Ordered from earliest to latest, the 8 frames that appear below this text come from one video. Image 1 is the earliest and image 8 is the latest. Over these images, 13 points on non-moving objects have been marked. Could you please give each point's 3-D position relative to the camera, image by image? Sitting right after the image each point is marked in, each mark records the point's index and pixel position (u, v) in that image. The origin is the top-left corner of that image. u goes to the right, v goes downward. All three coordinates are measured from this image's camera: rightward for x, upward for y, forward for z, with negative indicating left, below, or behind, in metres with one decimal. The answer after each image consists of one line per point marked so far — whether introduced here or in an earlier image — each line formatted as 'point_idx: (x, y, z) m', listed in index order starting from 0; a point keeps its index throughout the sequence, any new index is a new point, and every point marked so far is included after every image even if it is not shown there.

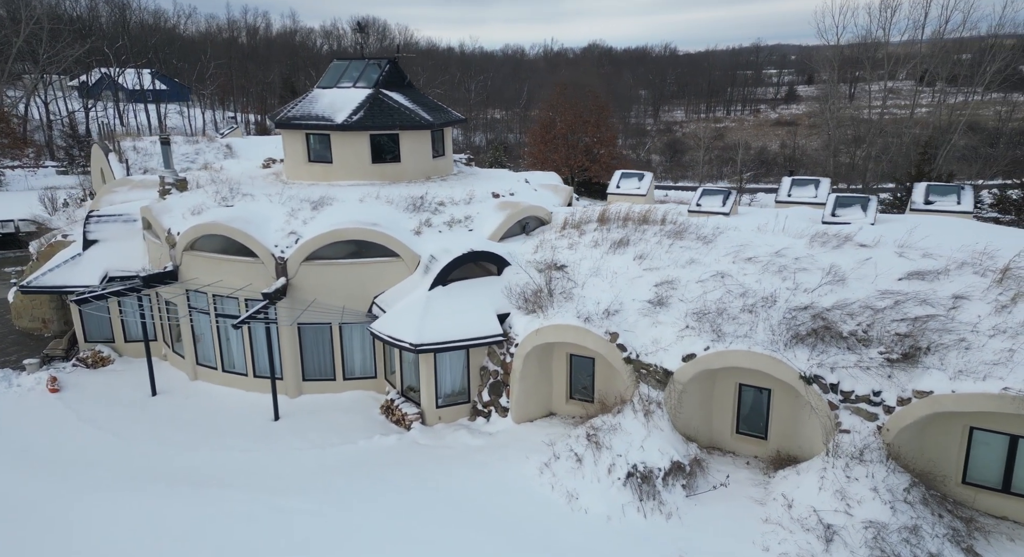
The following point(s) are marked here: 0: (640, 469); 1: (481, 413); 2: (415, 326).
0: (+2.9, -4.3, +15.6) m
1: (-0.9, -3.8, +19.9) m
2: (-2.6, -1.3, +19.1) m
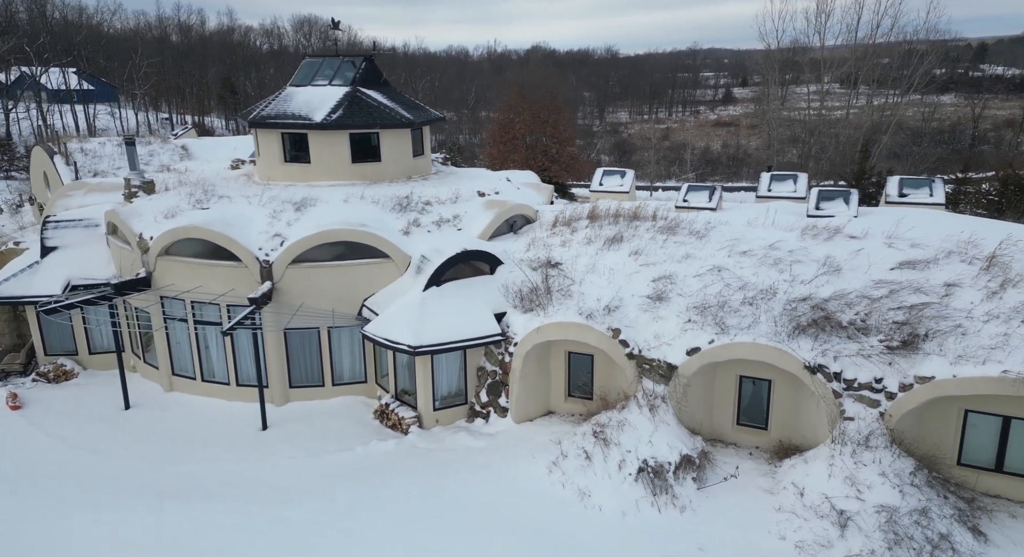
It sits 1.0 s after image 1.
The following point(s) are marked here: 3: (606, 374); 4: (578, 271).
0: (+3.1, -4.1, +15.6) m
1: (-0.9, -3.8, +19.6) m
2: (-2.7, -1.3, +18.7) m
3: (+2.6, -2.6, +19.0) m
4: (+1.9, +0.2, +19.9) m
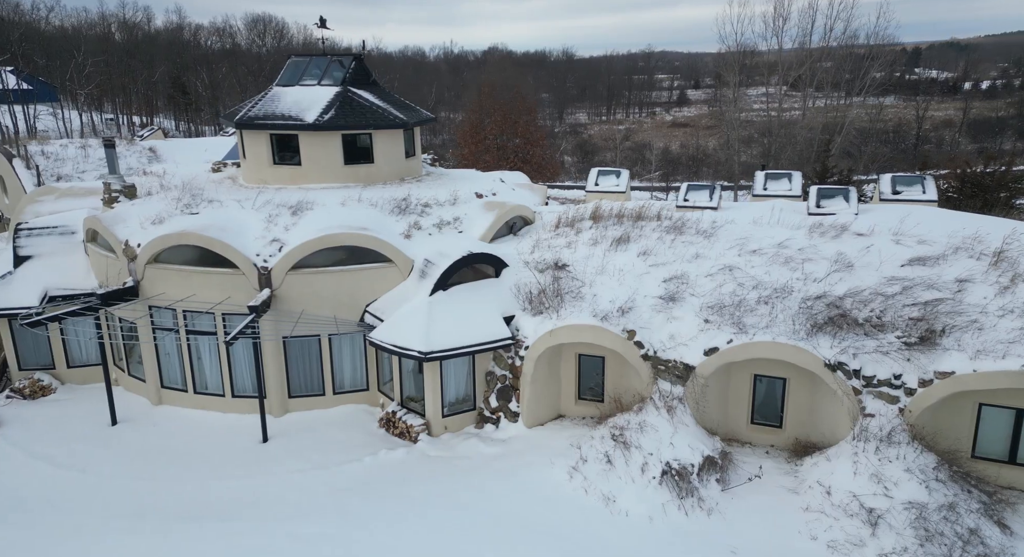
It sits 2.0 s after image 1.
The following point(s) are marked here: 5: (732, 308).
0: (+3.6, -4.2, +15.4) m
1: (-0.6, -3.9, +19.3) m
2: (-2.4, -1.4, +18.2) m
3: (+2.8, -2.6, +18.8) m
4: (+2.1, +0.2, +19.7) m
5: (+5.5, -0.7, +17.2) m
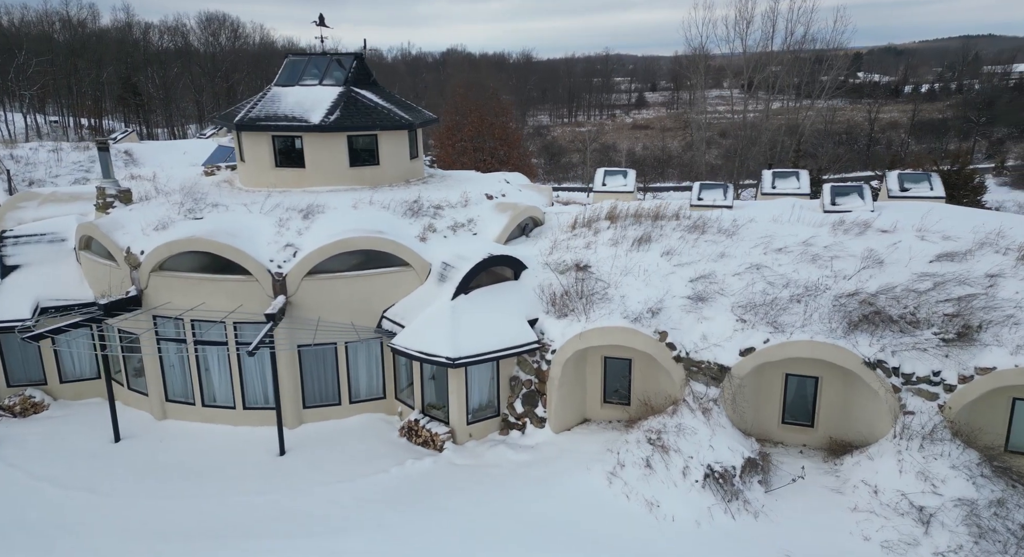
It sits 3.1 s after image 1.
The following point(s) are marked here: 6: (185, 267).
0: (+4.5, -4.2, +15.1) m
1: (+0.1, -4.0, +18.8) m
2: (-1.7, -1.5, +17.7) m
3: (+3.5, -2.7, +18.5) m
4: (+2.7, +0.1, +19.4) m
5: (+6.2, -0.7, +17.0) m
6: (-9.0, +0.3, +19.2) m
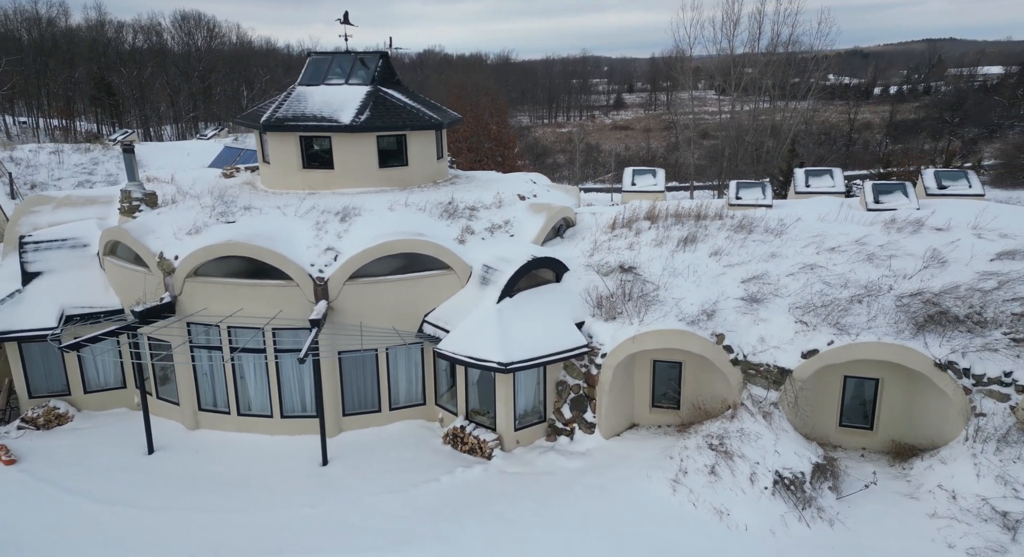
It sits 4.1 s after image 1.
0: (+5.8, -4.2, +14.7) m
1: (+1.4, -4.0, +18.3) m
2: (-0.4, -1.6, +17.2) m
3: (+4.8, -2.7, +18.0) m
4: (+4.0, +0.1, +18.9) m
5: (+7.5, -0.7, +16.6) m
6: (-7.8, +0.2, +18.5) m
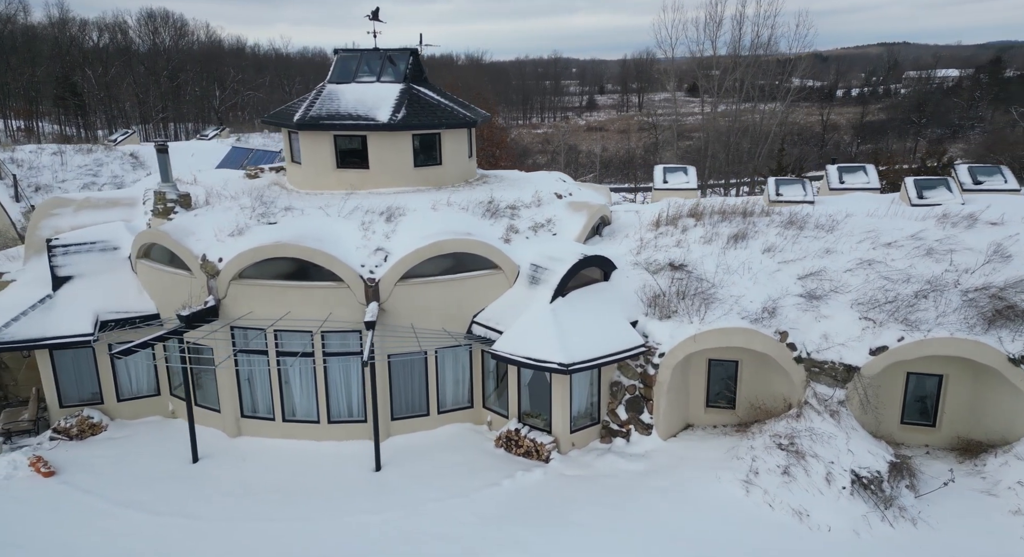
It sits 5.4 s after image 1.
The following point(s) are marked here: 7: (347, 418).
0: (+7.4, -4.1, +14.5) m
1: (+2.8, -4.0, +18.0) m
2: (+1.1, -1.6, +16.8) m
3: (+6.3, -2.6, +17.8) m
4: (+5.3, +0.1, +18.7) m
5: (+8.9, -0.6, +16.4) m
6: (-6.4, +0.1, +18.0) m
7: (-4.5, -3.8, +18.9) m
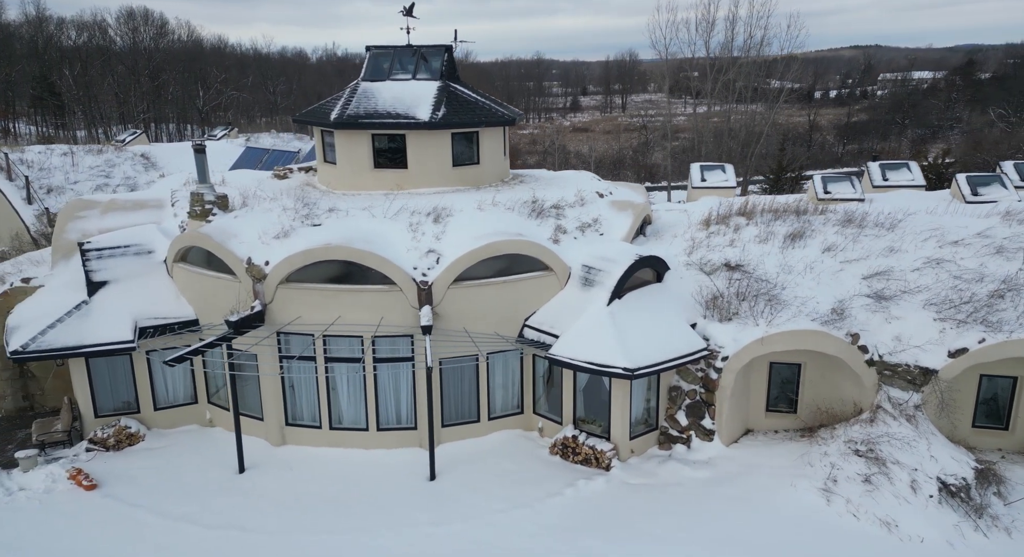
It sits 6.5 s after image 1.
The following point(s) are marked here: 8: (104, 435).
0: (+8.8, -4.1, +14.0) m
1: (+4.3, -4.0, +17.4) m
2: (+2.5, -1.6, +16.3) m
3: (+7.7, -2.6, +17.2) m
4: (+6.8, +0.1, +18.1) m
5: (+10.4, -0.6, +15.9) m
6: (-4.9, 0.0, +17.4) m
7: (-3.1, -3.9, +18.3) m
8: (-11.3, -4.3, +19.2) m
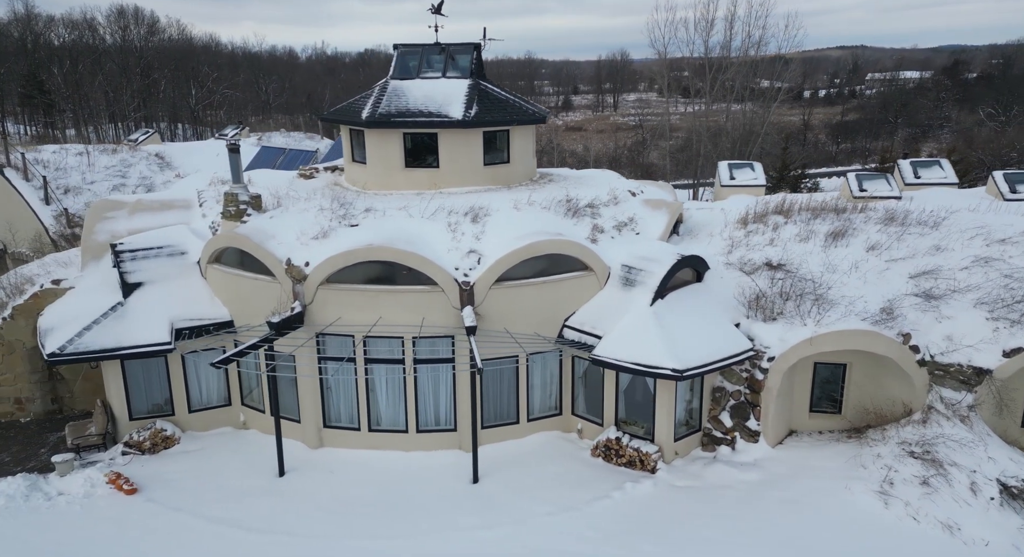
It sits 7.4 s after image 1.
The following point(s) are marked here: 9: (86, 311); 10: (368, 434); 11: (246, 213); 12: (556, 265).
0: (+9.9, -4.1, +13.8) m
1: (+5.3, -4.0, +17.2) m
2: (+3.6, -1.6, +16.1) m
3: (+8.8, -2.6, +17.0) m
4: (+7.8, +0.2, +17.9) m
5: (+11.4, -0.6, +15.7) m
6: (-3.9, 0.0, +17.2) m
7: (-2.0, -3.9, +18.1) m
8: (-10.2, -4.3, +19.0) m
9: (-11.6, -0.9, +18.8) m
10: (-3.8, -4.1, +18.2) m
11: (-7.4, +1.9, +19.4) m
12: (+1.2, +0.3, +17.9) m
